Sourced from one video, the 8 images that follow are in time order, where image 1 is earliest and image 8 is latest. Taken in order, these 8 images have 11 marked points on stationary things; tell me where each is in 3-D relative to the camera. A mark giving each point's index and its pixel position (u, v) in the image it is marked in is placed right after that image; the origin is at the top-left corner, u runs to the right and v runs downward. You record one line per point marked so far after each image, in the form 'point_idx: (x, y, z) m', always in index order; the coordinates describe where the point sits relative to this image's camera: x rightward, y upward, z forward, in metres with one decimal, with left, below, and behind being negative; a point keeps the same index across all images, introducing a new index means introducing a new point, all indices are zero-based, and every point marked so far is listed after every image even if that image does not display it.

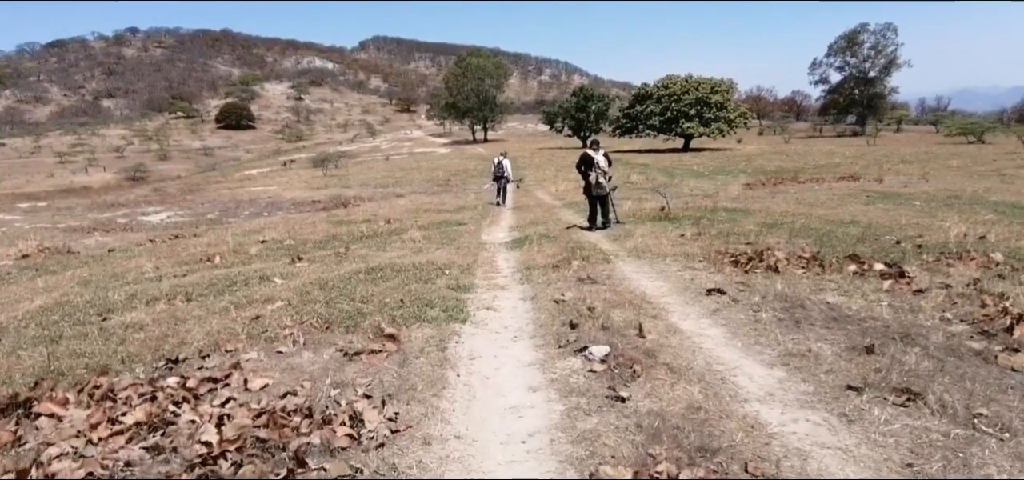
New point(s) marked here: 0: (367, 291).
0: (-2.5, -0.9, +10.1) m
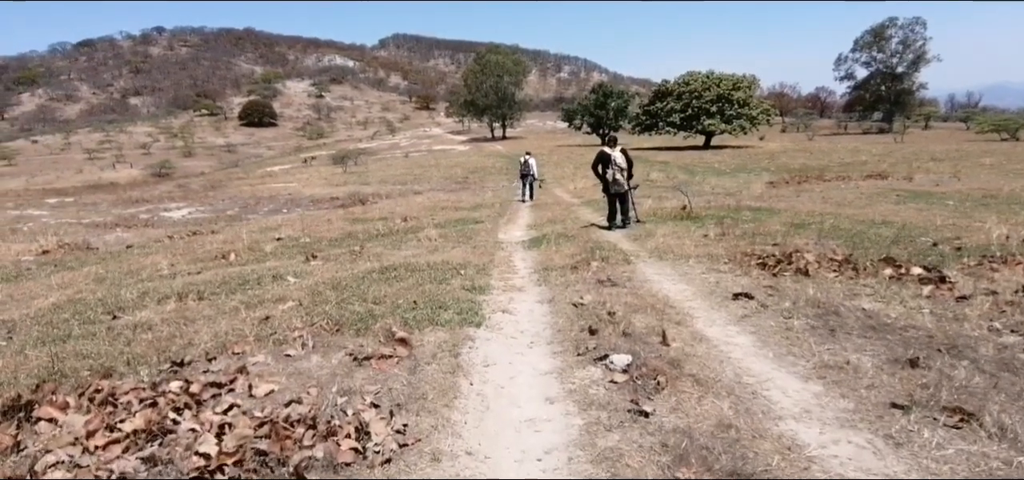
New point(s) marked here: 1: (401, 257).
0: (-2.2, -0.9, +9.9) m
1: (-2.6, -0.4, +14.0) m
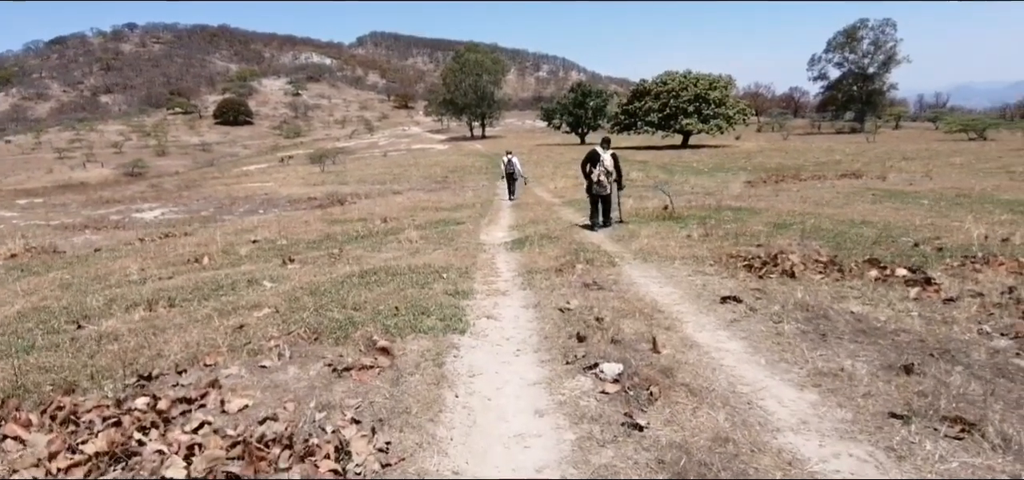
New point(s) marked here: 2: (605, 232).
0: (-2.5, -0.9, +9.5) m
1: (-3.0, -0.5, +13.6) m
2: (+2.7, +0.2, +17.0) m
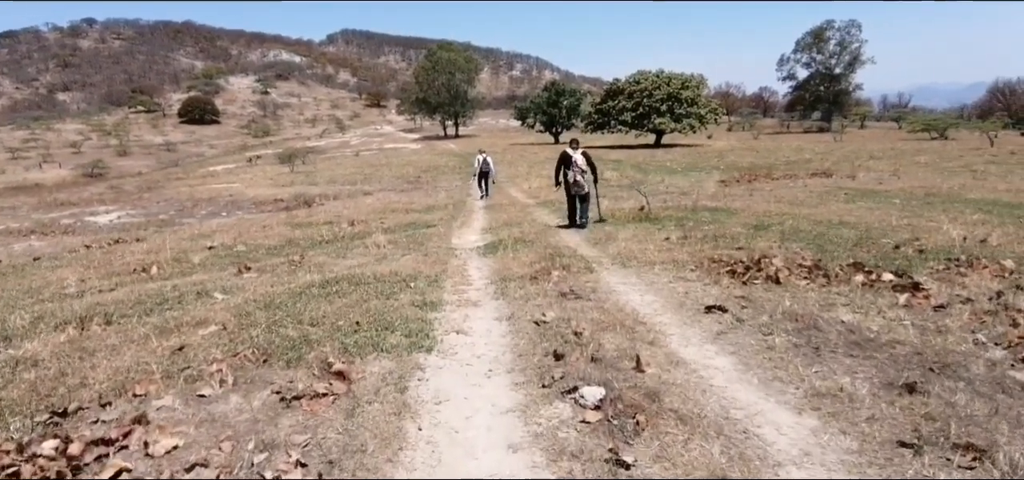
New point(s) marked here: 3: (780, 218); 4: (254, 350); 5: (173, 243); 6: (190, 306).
0: (-2.9, -1.1, +8.8) m
1: (-3.7, -0.6, +12.8) m
2: (+1.9, +0.2, +16.4) m
3: (+8.3, +0.7, +18.3) m
4: (-3.2, -1.3, +7.1) m
5: (-9.7, -0.1, +16.8) m
6: (-5.3, -1.1, +9.6) m
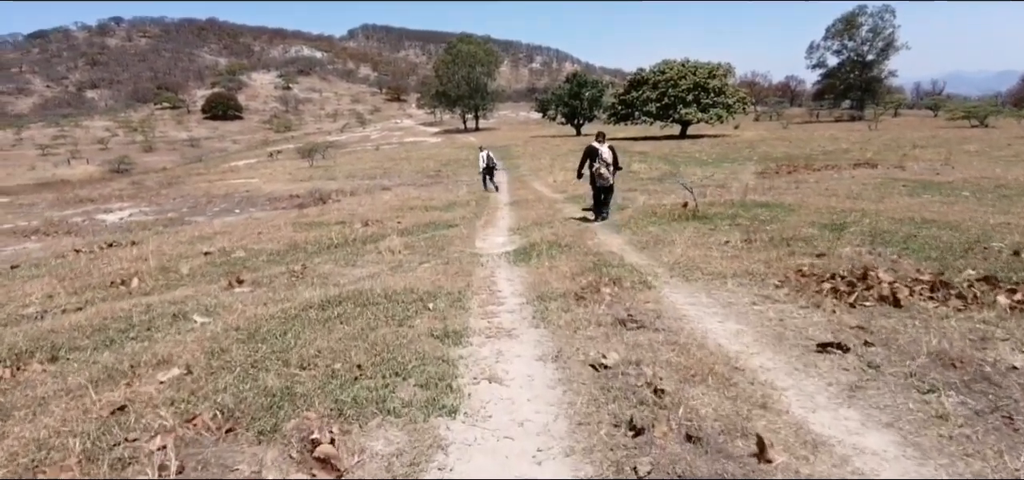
0: (-2.4, -1.2, +6.9) m
1: (-3.0, -0.7, +11.0) m
2: (+2.7, +0.1, +14.4) m
3: (+9.2, +0.7, +16.0) m
4: (-2.7, -1.5, +5.3) m
5: (-8.9, -0.2, +15.2) m
6: (-4.7, -1.3, +7.8) m
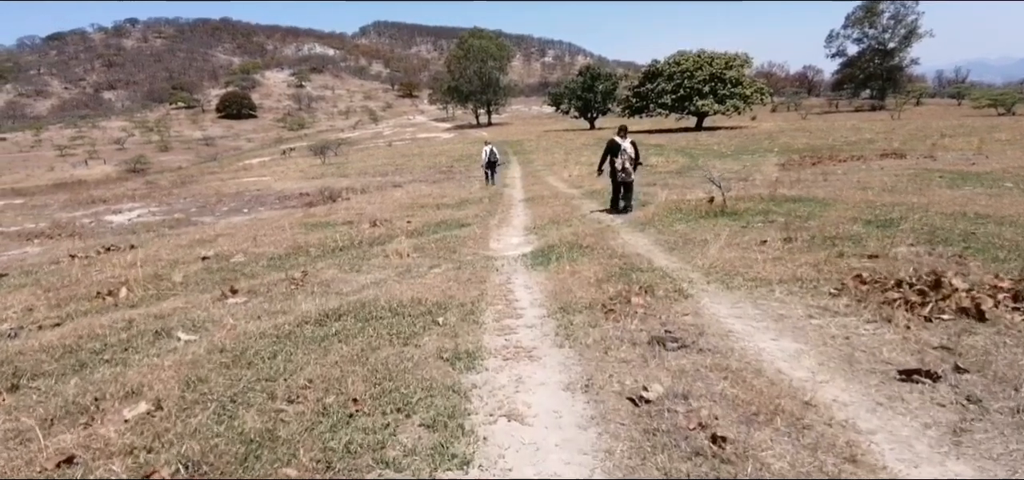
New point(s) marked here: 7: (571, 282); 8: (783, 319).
0: (-2.1, -1.4, +6.0) m
1: (-2.7, -0.8, +10.1) m
2: (+3.1, +0.1, +13.3) m
3: (+9.6, +0.7, +14.8) m
4: (-2.5, -1.7, +4.4) m
5: (-8.5, -0.3, +14.4) m
6: (-4.5, -1.4, +7.0) m
7: (+0.9, -0.7, +9.2) m
8: (+3.2, -0.9, +7.0) m
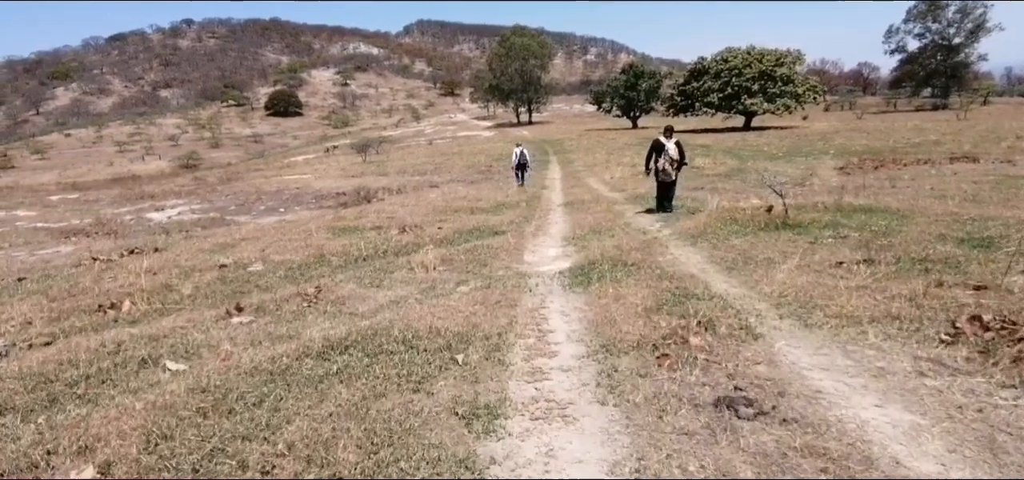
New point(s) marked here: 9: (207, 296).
0: (-1.9, -1.6, +4.9) m
1: (-2.1, -1.1, +9.0) m
2: (+3.9, -0.2, +11.9) m
3: (+10.4, +0.3, +13.0) m
4: (-2.3, -1.9, +3.3) m
5: (-7.7, -0.4, +13.7) m
6: (-4.2, -1.6, +6.0) m
7: (+1.4, -1.0, +8.0) m
8: (+3.6, -1.3, +5.6) m
9: (-5.3, -1.0, +10.1) m
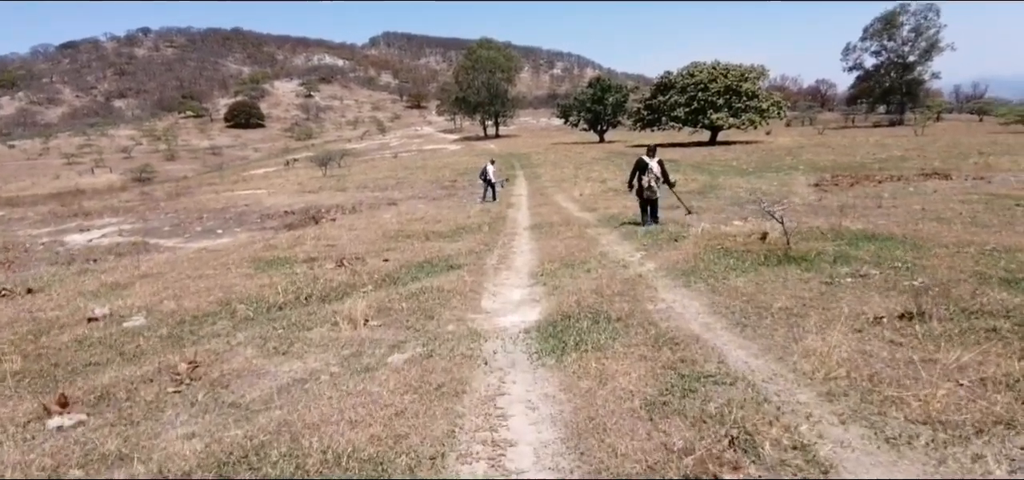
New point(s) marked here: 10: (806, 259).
0: (-2.3, -2.2, +2.4) m
1: (-2.7, -1.7, +6.5) m
2: (+3.1, -0.9, +9.7) m
3: (+9.6, -0.4, +11.1) m
4: (-2.6, -2.5, +0.7) m
5: (-8.5, -1.2, +10.8) m
6: (-4.6, -2.2, +3.3) m
7: (+0.9, -1.6, +5.6) m
8: (+3.2, -1.8, +3.3) m
9: (-6.0, -1.7, +7.4) m
10: (+6.0, -0.4, +12.0) m
